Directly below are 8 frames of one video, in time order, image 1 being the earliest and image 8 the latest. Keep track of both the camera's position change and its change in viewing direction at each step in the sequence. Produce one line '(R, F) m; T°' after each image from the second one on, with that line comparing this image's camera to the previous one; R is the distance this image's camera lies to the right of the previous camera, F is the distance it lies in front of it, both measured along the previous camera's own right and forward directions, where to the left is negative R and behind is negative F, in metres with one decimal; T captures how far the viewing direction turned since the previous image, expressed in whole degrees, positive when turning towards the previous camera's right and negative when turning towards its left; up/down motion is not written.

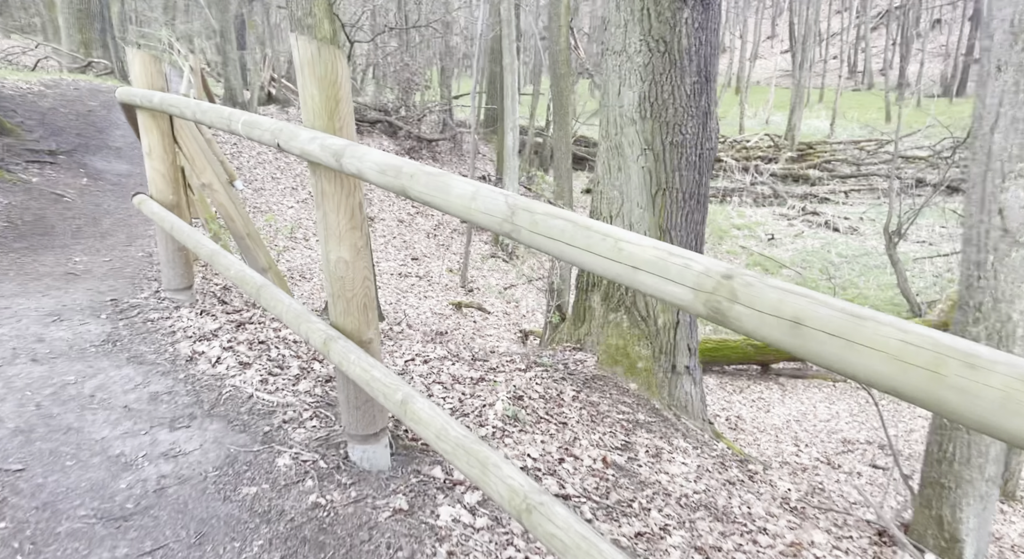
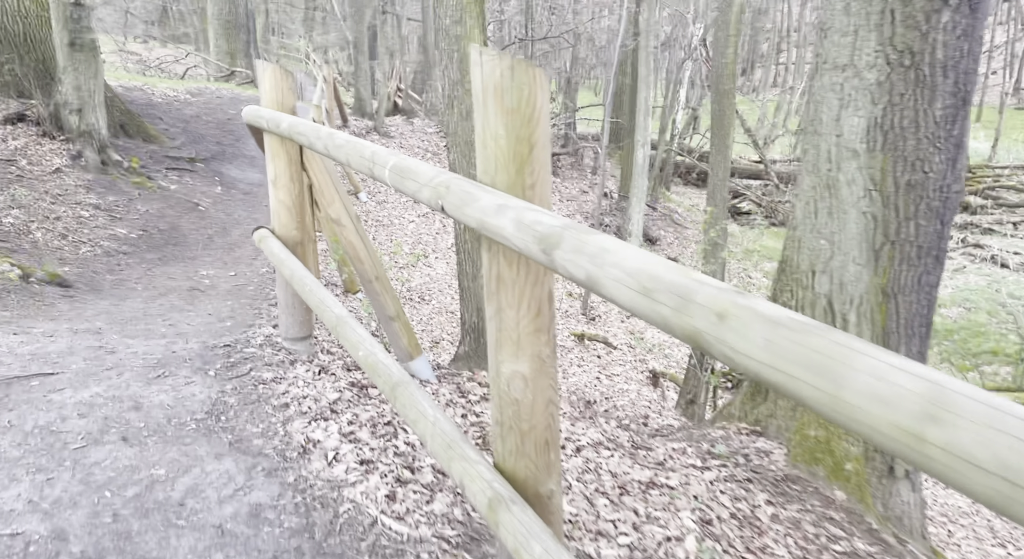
(-0.3, +0.7) m; -9°
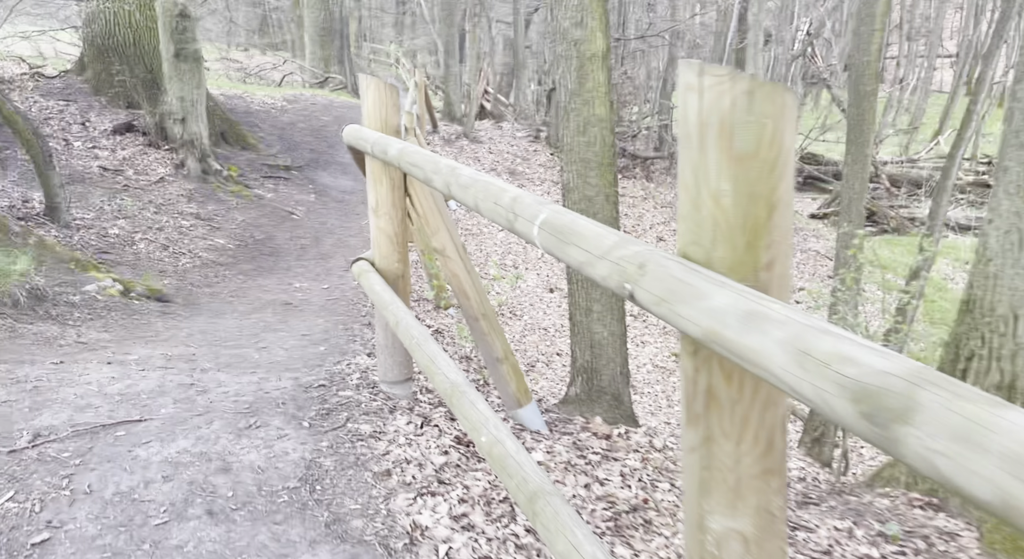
(-0.2, +0.4) m; -7°
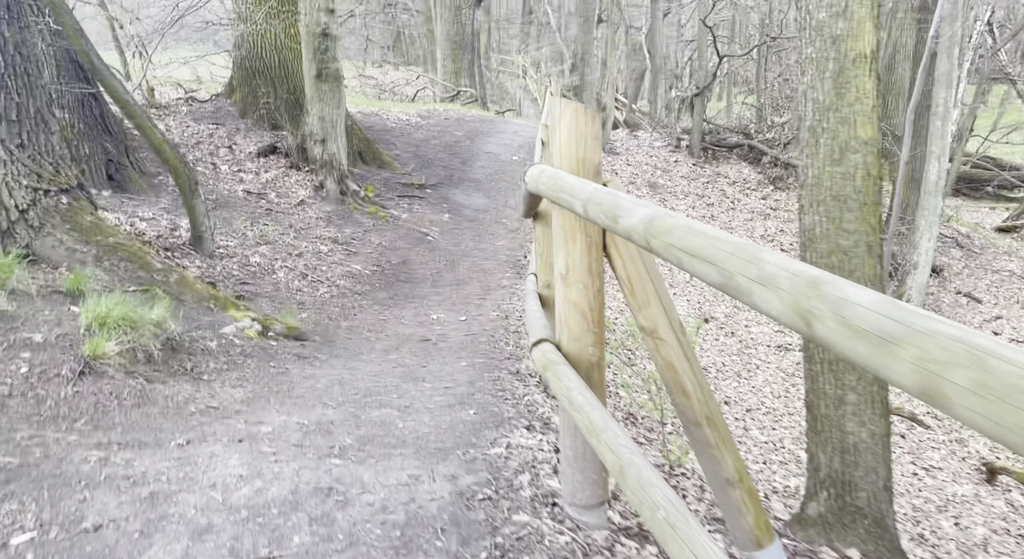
(-0.4, +0.8) m; -10°
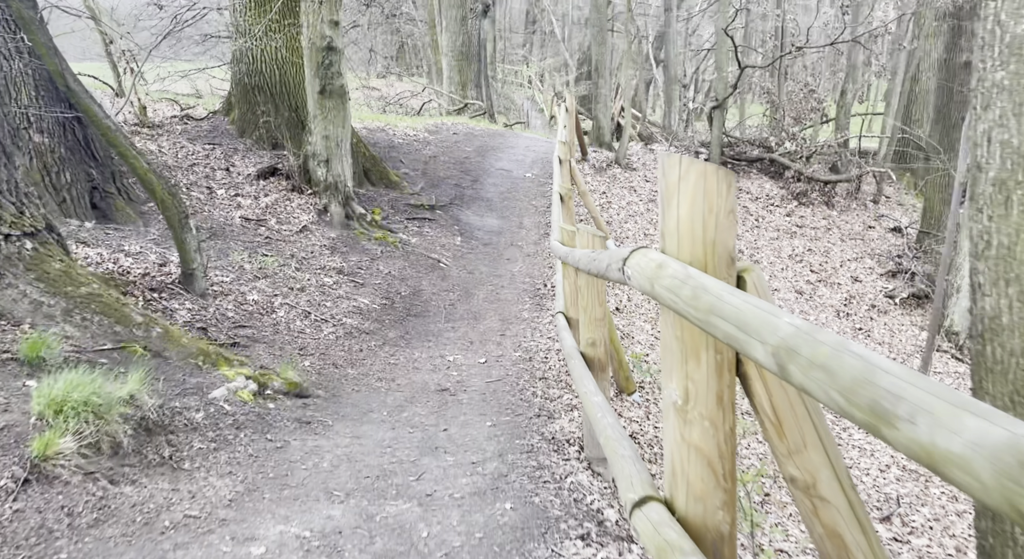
(-0.2, +0.7) m; 0°
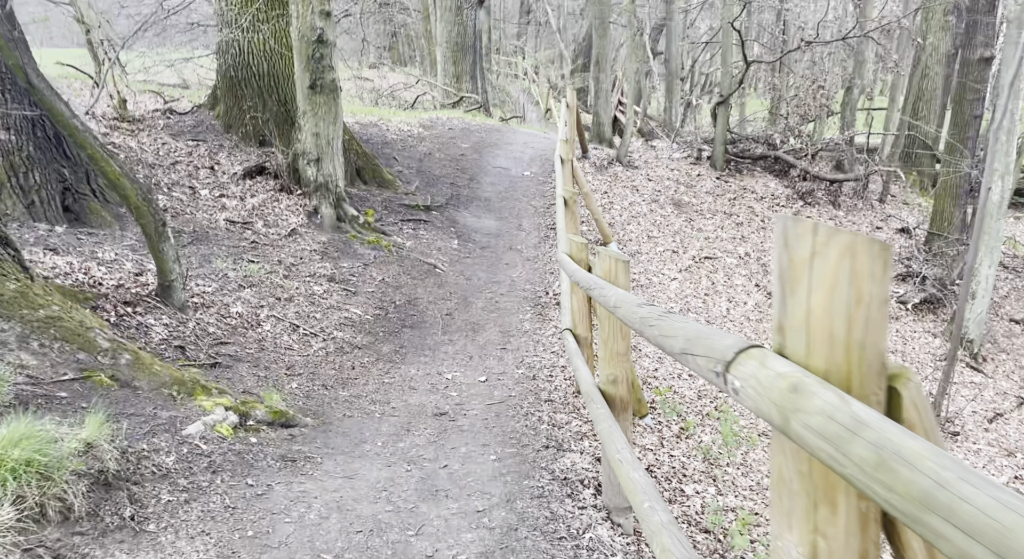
(-0.1, +0.4) m; +1°
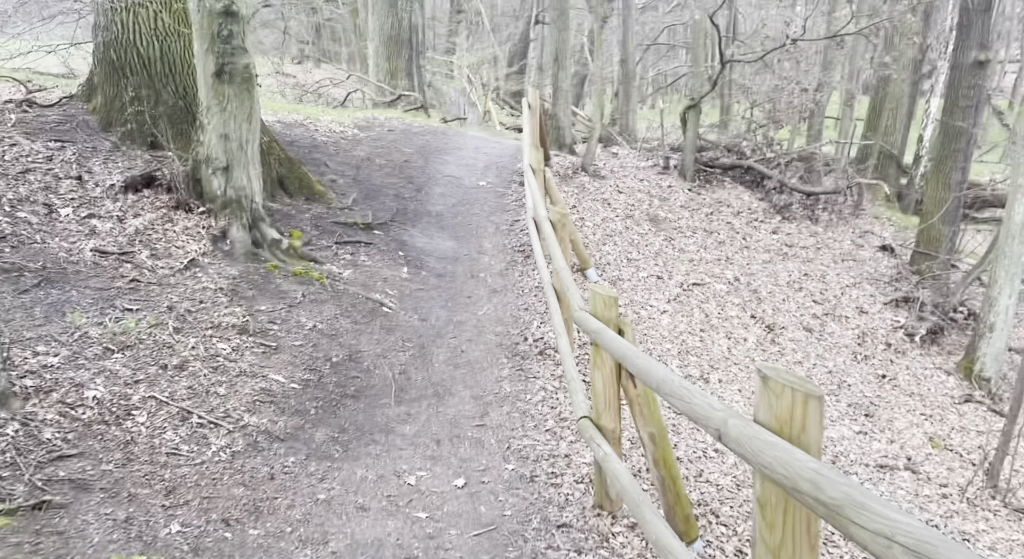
(-0.4, +1.8) m; +6°
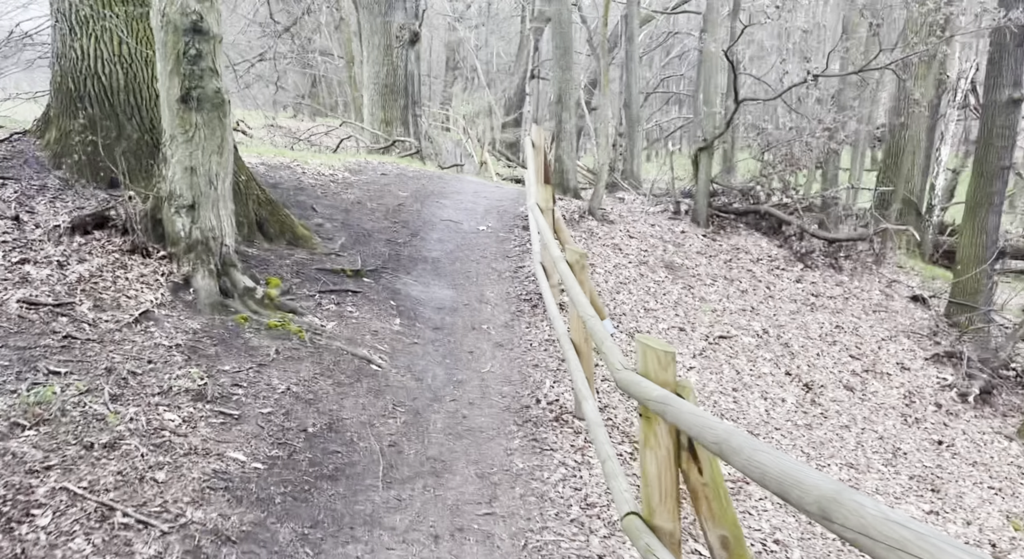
(-0.1, +0.9) m; 0°
